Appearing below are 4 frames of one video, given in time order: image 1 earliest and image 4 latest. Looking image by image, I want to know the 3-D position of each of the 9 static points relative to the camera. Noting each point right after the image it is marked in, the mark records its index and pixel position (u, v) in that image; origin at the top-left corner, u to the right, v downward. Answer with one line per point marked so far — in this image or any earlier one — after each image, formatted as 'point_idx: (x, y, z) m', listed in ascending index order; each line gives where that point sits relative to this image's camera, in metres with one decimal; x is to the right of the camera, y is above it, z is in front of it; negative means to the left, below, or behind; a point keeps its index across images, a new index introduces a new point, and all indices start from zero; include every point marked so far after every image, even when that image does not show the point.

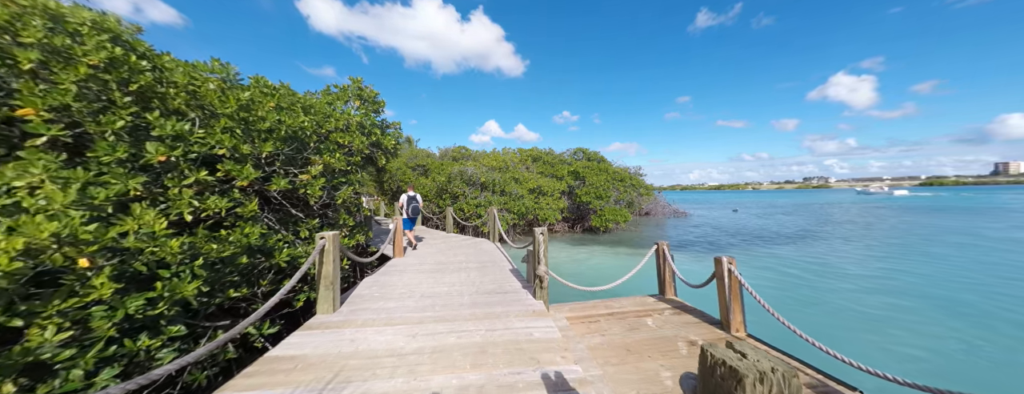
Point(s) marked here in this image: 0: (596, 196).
0: (+4.3, +0.1, +15.1) m
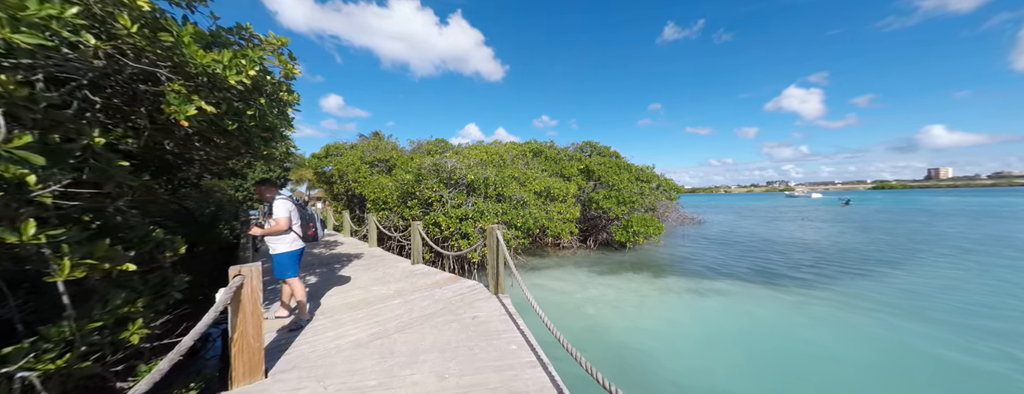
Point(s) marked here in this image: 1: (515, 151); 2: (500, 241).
0: (+4.1, -0.2, +11.4) m
1: (+0.1, +1.9, +12.1) m
2: (-0.2, -0.6, +4.6) m
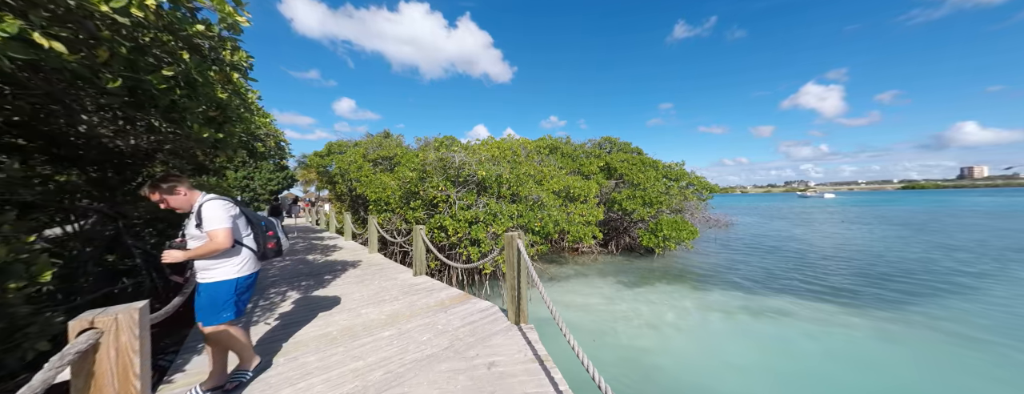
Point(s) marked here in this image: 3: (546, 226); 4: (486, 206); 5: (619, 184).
0: (+4.6, -0.2, +10.2) m
1: (+0.7, +1.9, +11.0) m
2: (+0.1, -0.6, +3.5) m
3: (+0.9, -0.7, +7.5) m
4: (-0.6, -0.2, +7.1) m
5: (+4.2, +0.5, +11.3) m
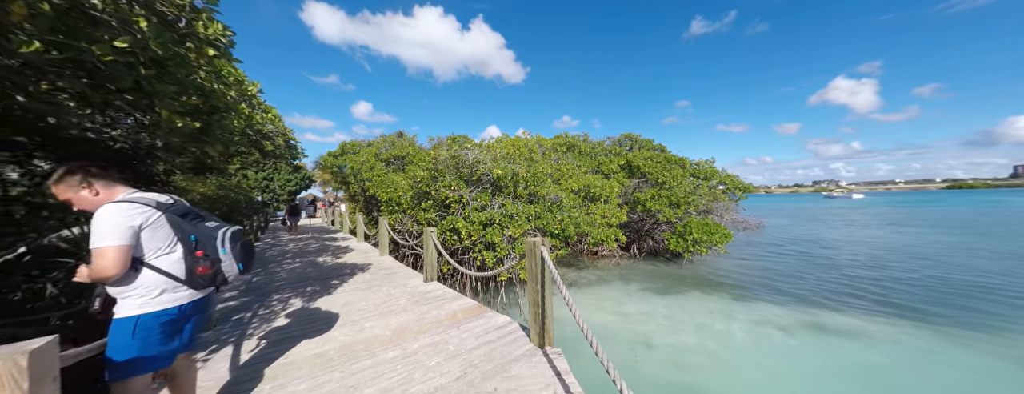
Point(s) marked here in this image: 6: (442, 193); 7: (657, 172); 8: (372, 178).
0: (+5.2, -0.2, +9.4) m
1: (+1.2, +1.9, +10.5) m
2: (+0.3, -0.6, +3.0) m
3: (+1.3, -0.7, +7.0) m
4: (-0.2, -0.2, +6.6) m
5: (+4.8, +0.5, +10.6) m
6: (-1.6, +0.1, +6.7) m
7: (+5.0, +0.9, +10.0) m
8: (-5.3, +0.7, +11.0) m
